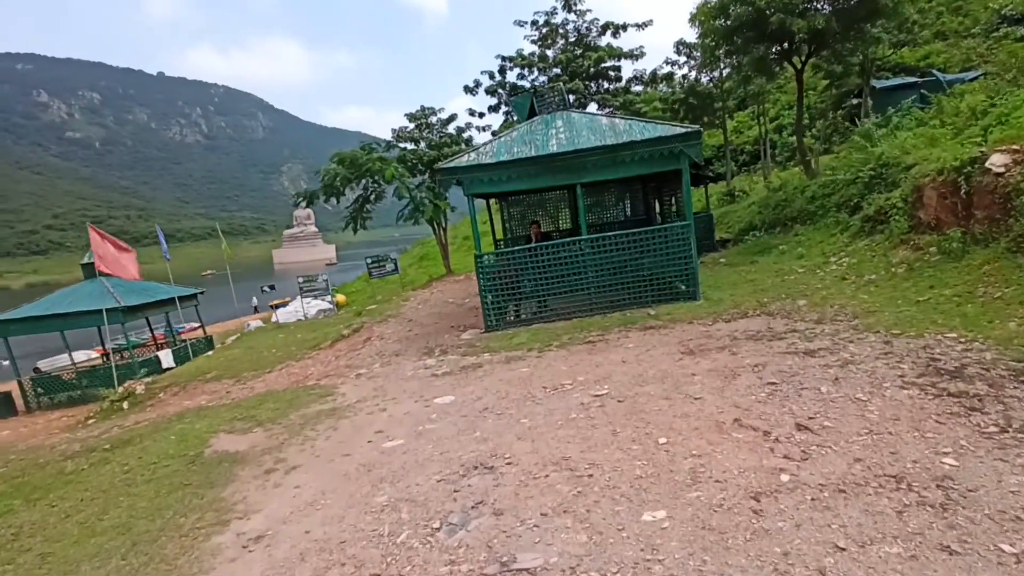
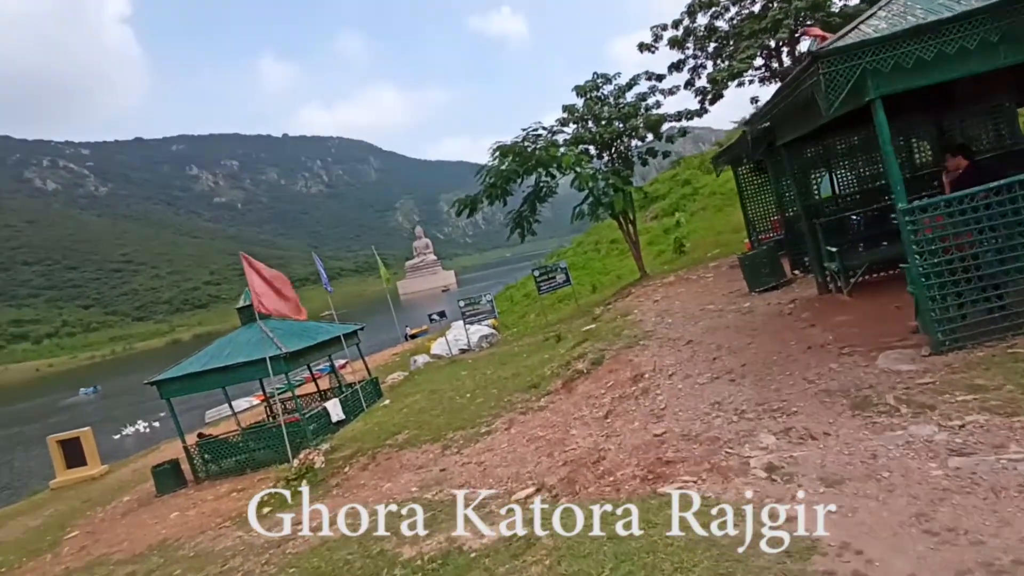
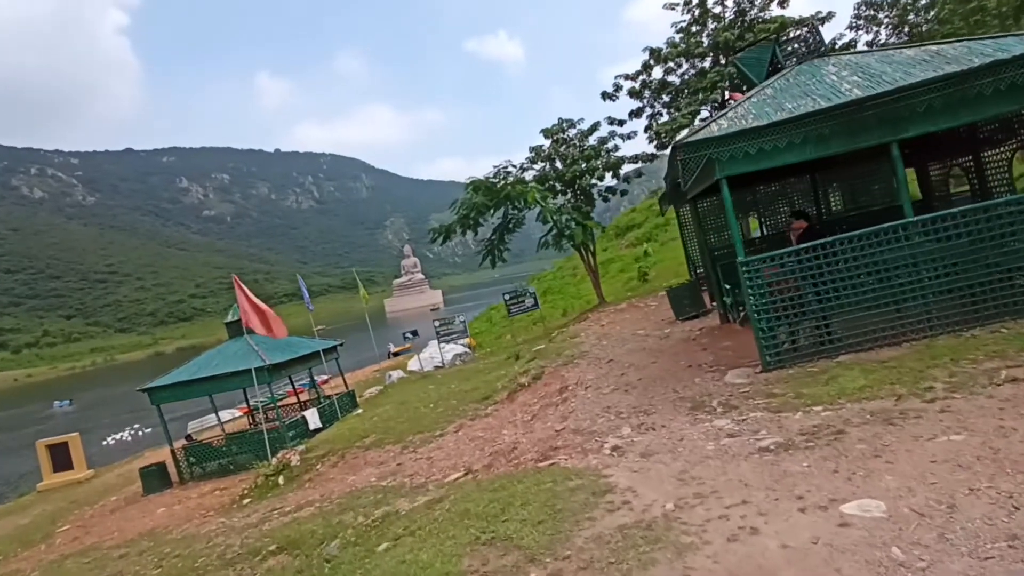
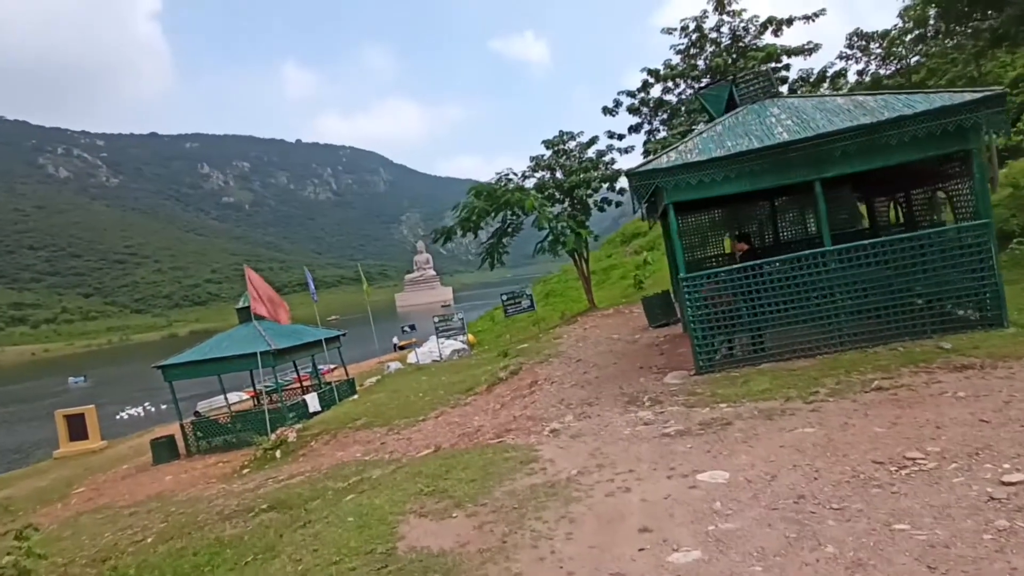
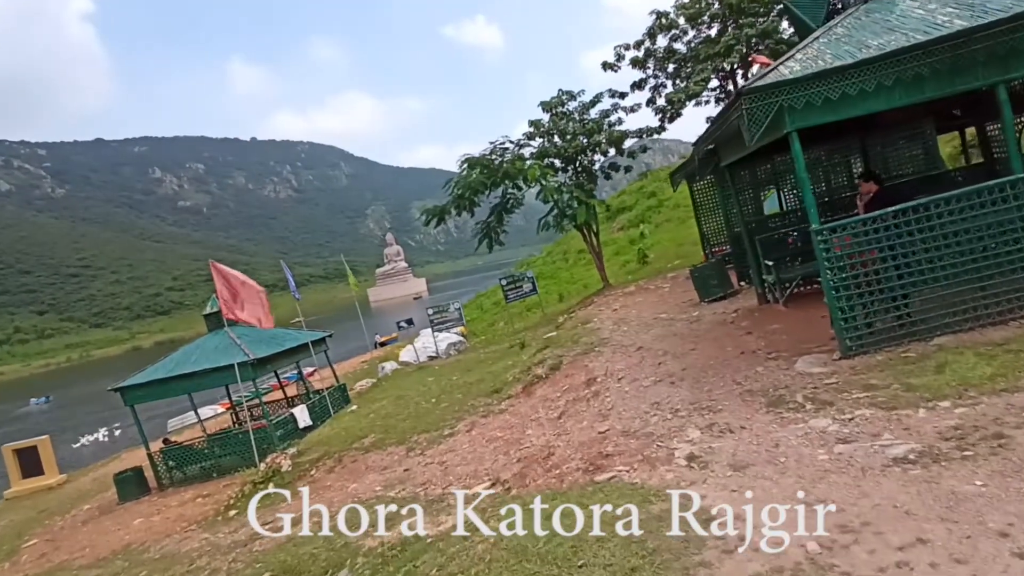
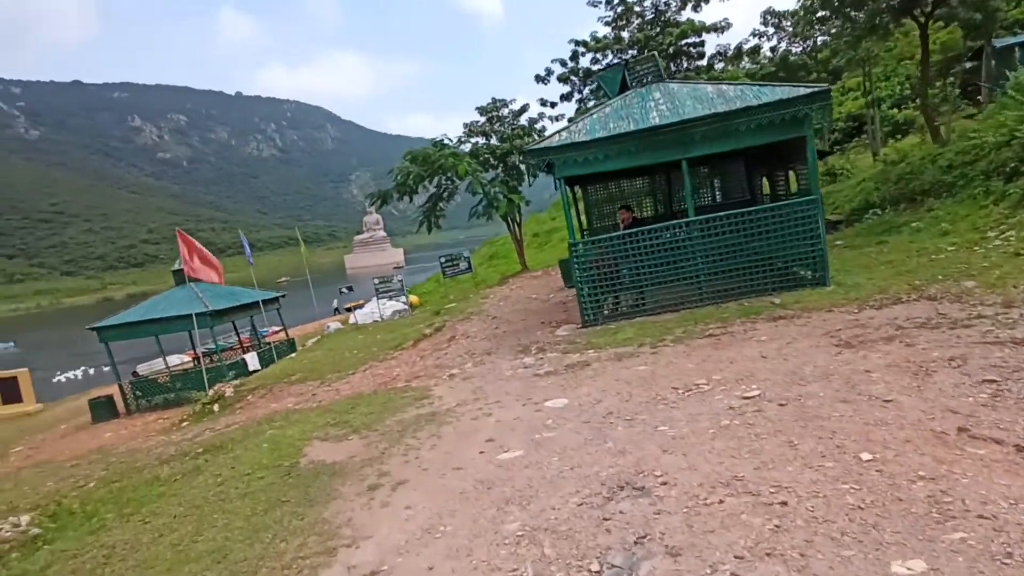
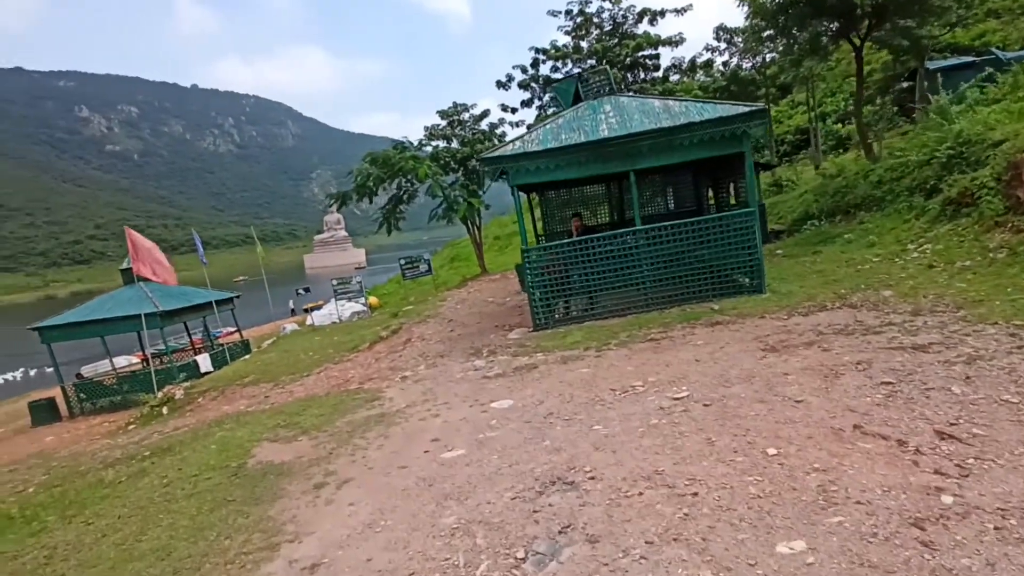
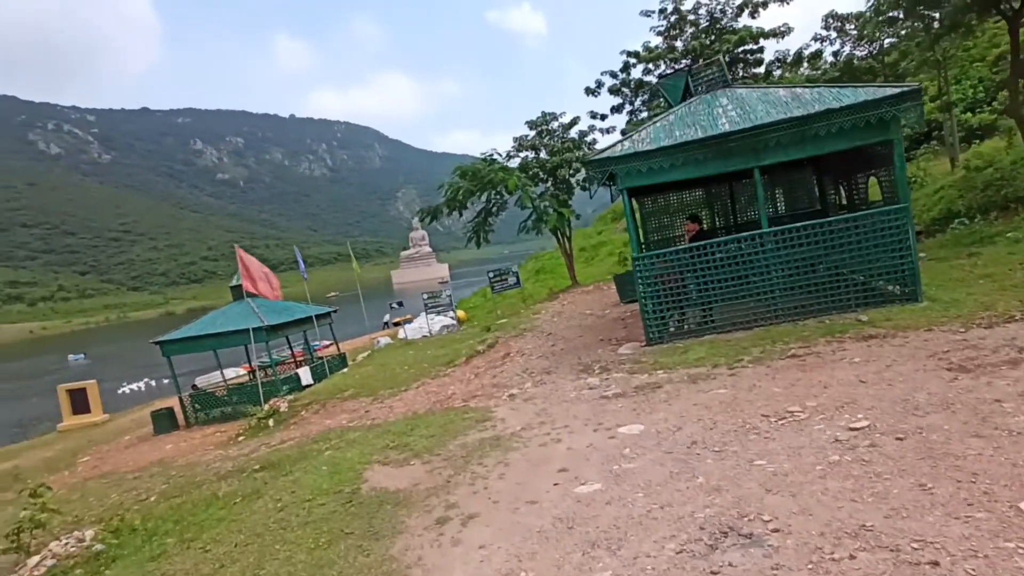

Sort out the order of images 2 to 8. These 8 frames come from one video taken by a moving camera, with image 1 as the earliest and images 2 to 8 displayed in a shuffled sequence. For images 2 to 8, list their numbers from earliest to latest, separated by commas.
7, 6, 8, 4, 3, 5, 2
